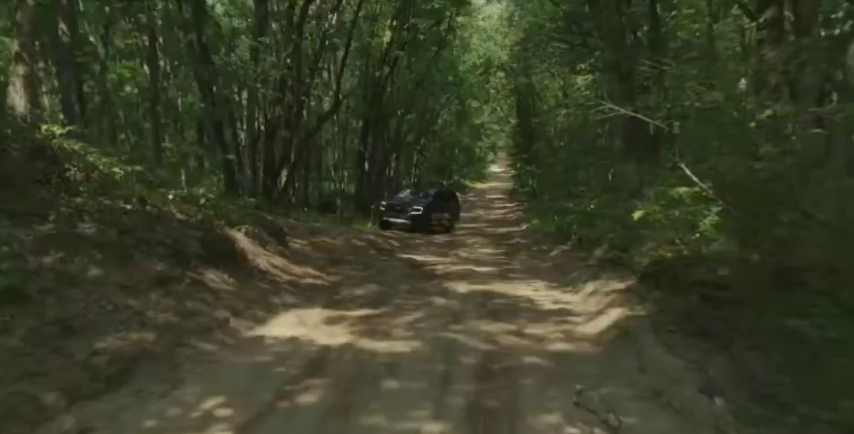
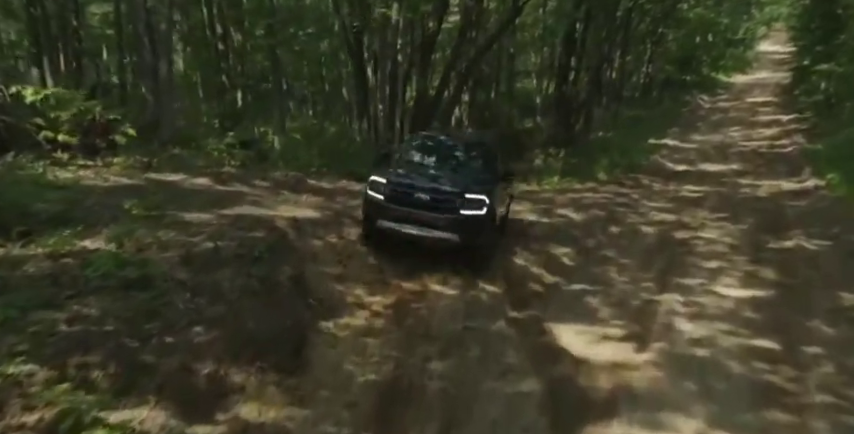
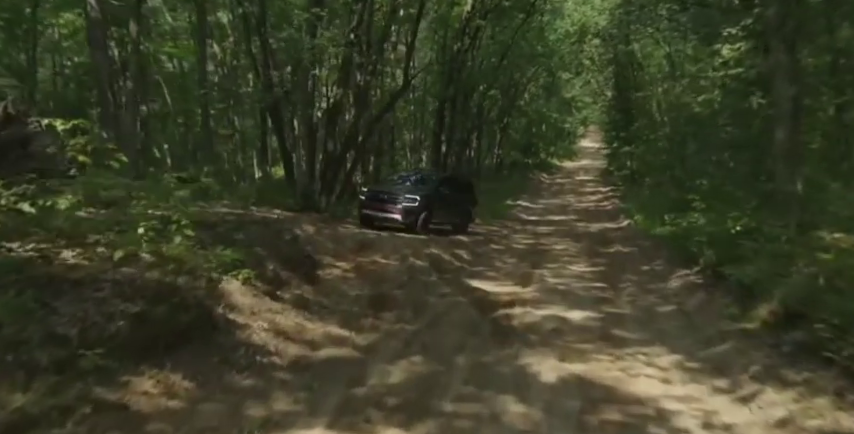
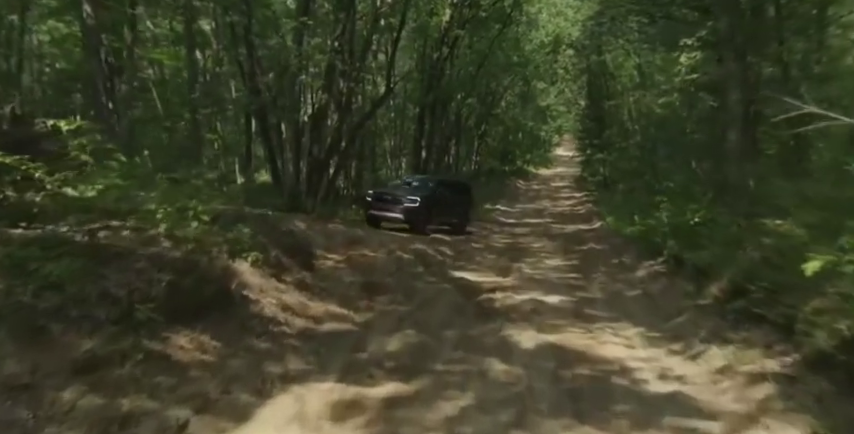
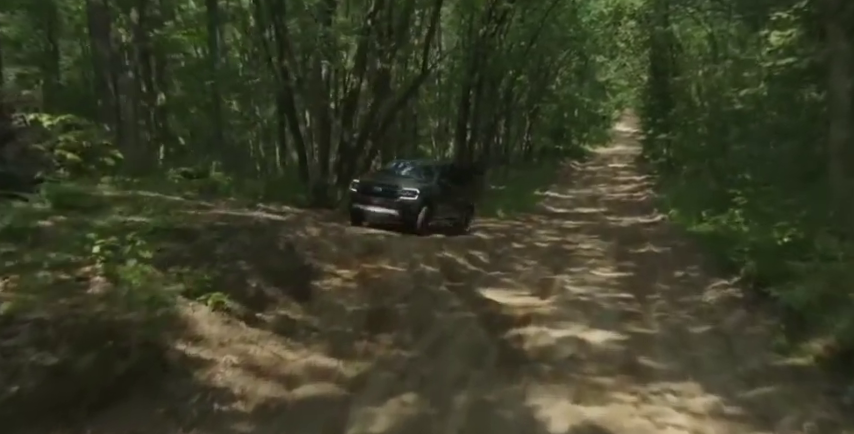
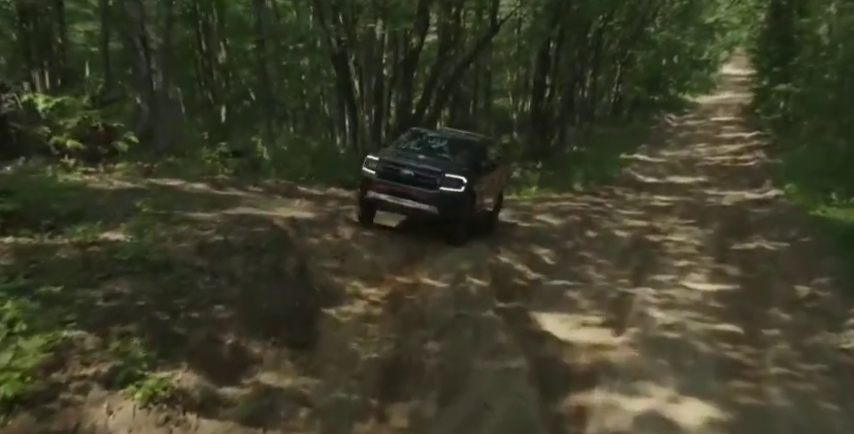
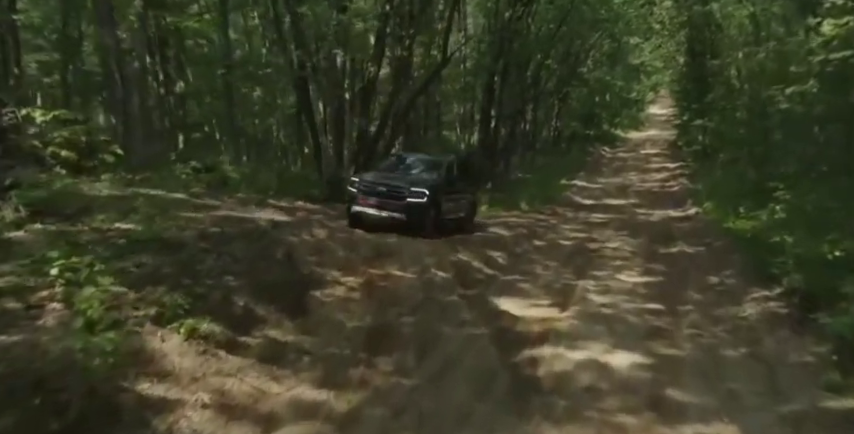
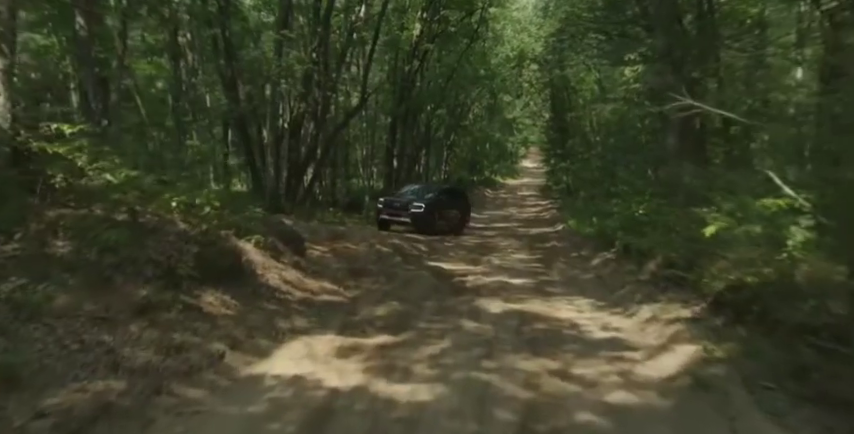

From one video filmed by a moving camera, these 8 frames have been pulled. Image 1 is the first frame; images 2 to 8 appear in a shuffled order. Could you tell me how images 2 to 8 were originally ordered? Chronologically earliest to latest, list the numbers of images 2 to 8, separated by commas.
8, 4, 3, 5, 7, 6, 2
